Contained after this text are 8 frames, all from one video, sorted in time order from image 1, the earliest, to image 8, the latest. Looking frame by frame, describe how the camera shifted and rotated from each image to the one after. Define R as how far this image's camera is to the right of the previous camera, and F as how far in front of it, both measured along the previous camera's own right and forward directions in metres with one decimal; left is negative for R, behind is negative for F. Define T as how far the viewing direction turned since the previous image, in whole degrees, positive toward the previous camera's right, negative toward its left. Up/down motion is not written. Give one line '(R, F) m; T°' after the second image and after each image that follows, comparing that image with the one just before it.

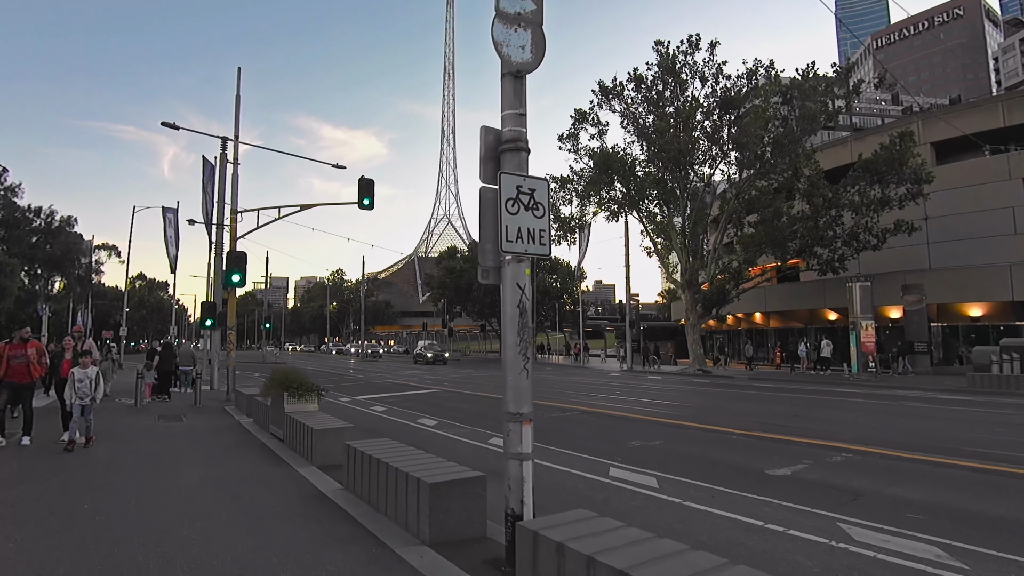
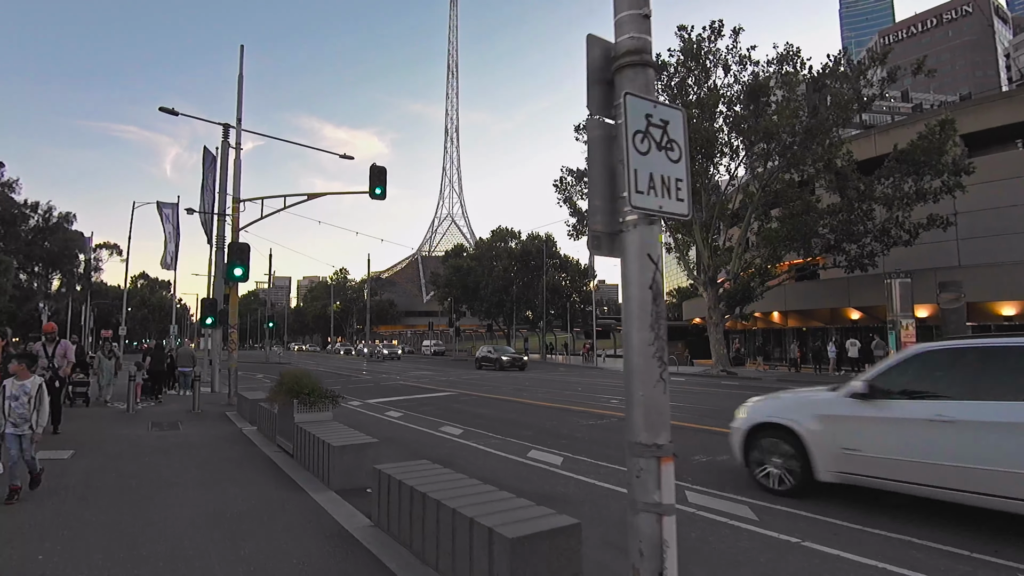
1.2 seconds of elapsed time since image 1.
(-0.6, +1.4) m; 0°
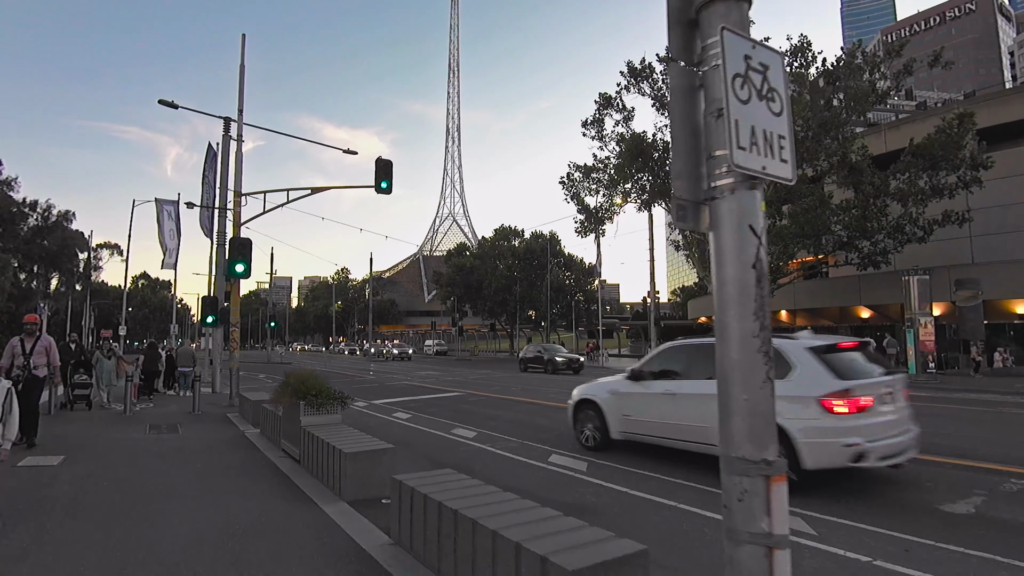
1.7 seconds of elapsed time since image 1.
(-0.3, +0.6) m; 0°
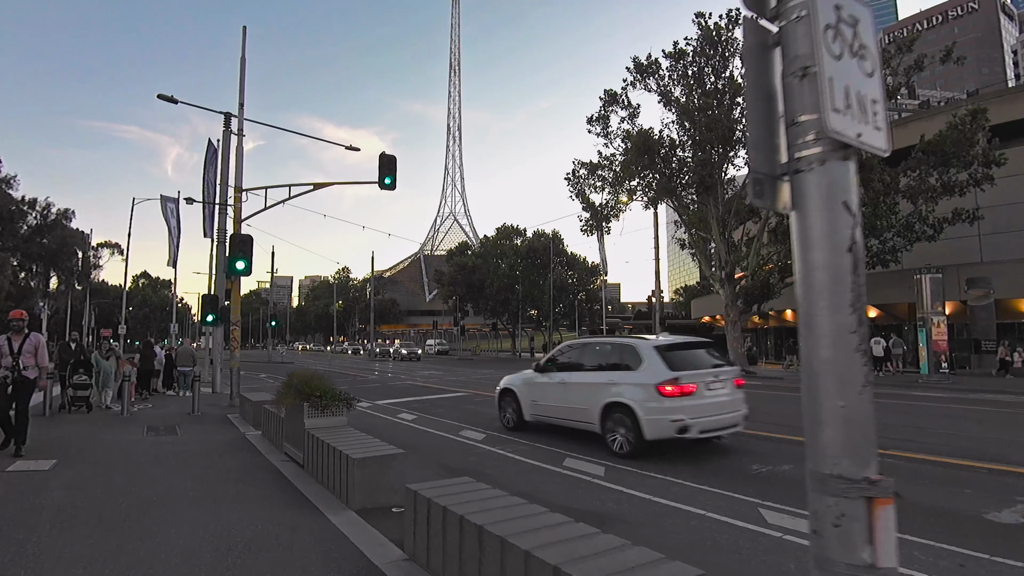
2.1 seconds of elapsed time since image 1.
(-0.2, +0.4) m; 0°
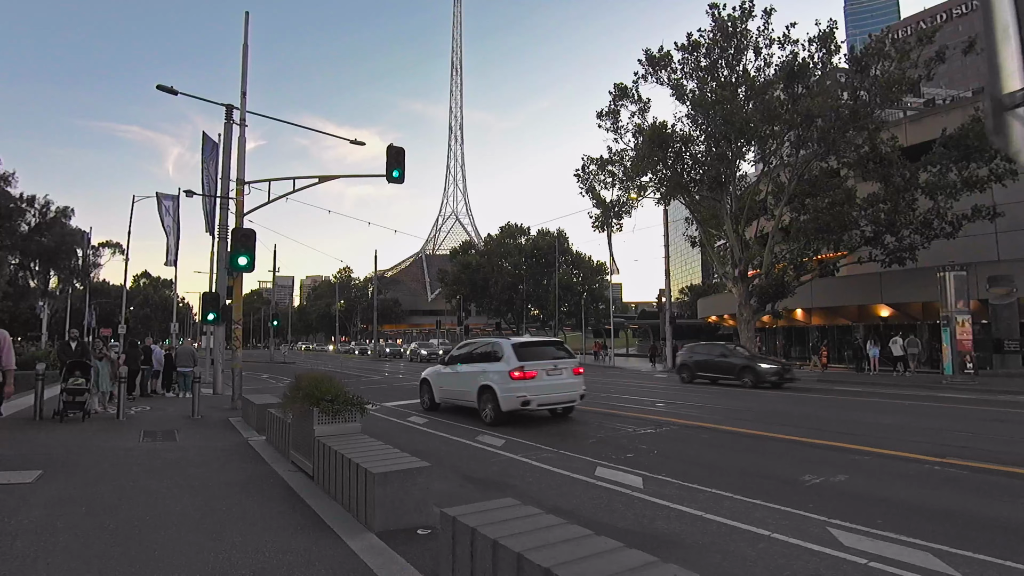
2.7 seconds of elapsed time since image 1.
(-0.3, +0.7) m; 0°
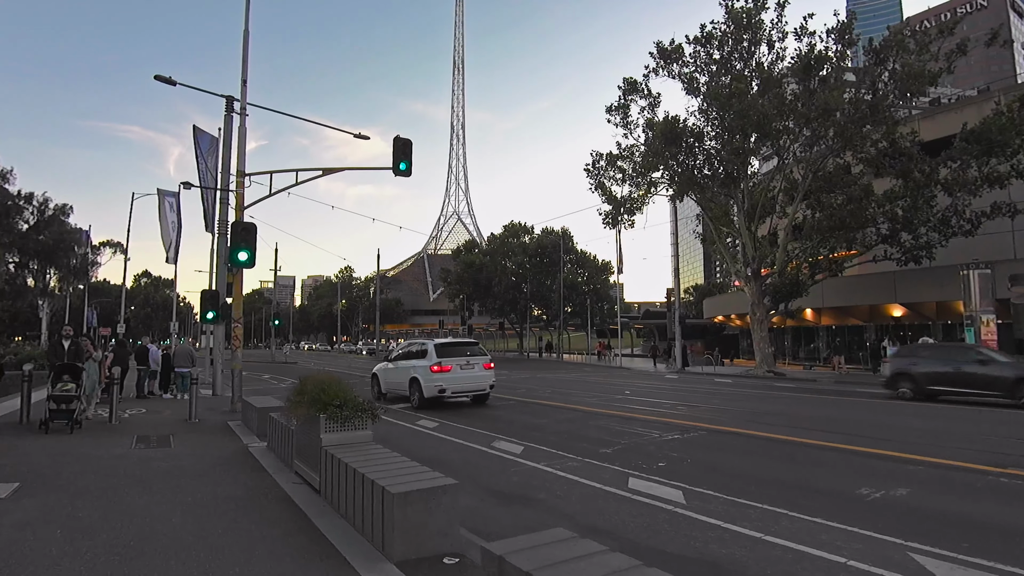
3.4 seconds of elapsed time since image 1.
(-0.3, +0.7) m; 0°
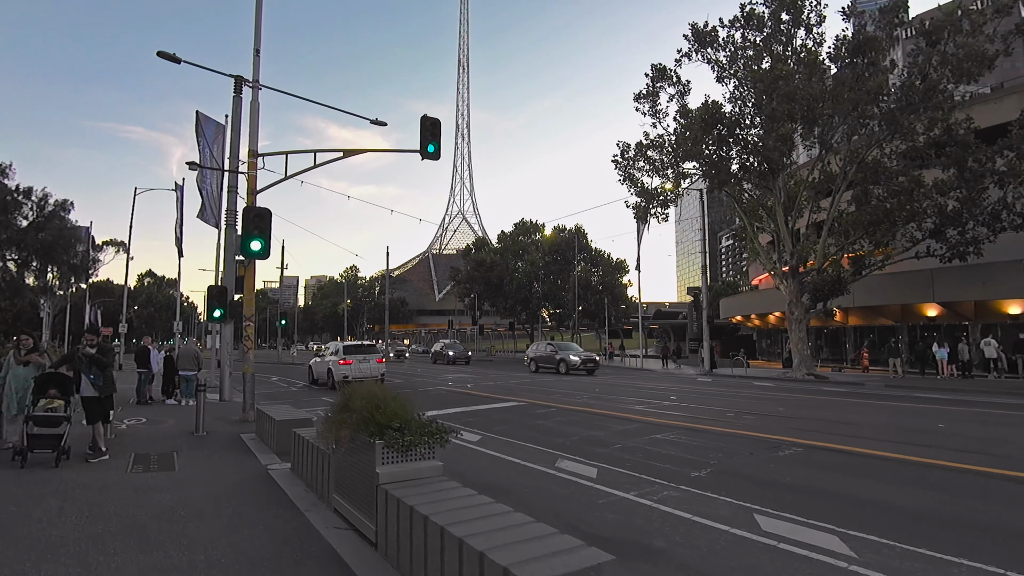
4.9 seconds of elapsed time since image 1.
(-0.9, +1.6) m; 0°
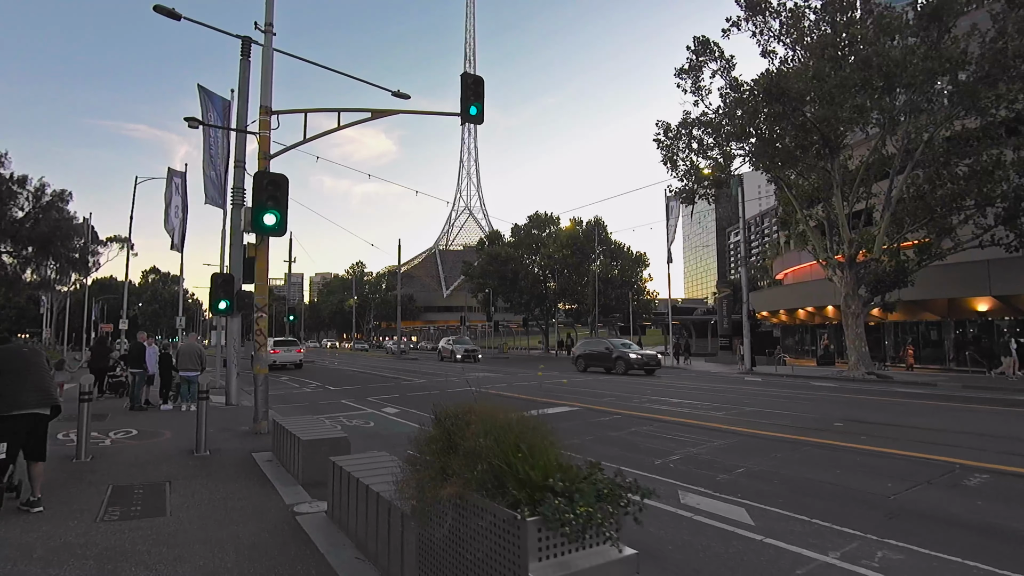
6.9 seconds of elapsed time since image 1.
(-1.0, +2.2) m; 0°
